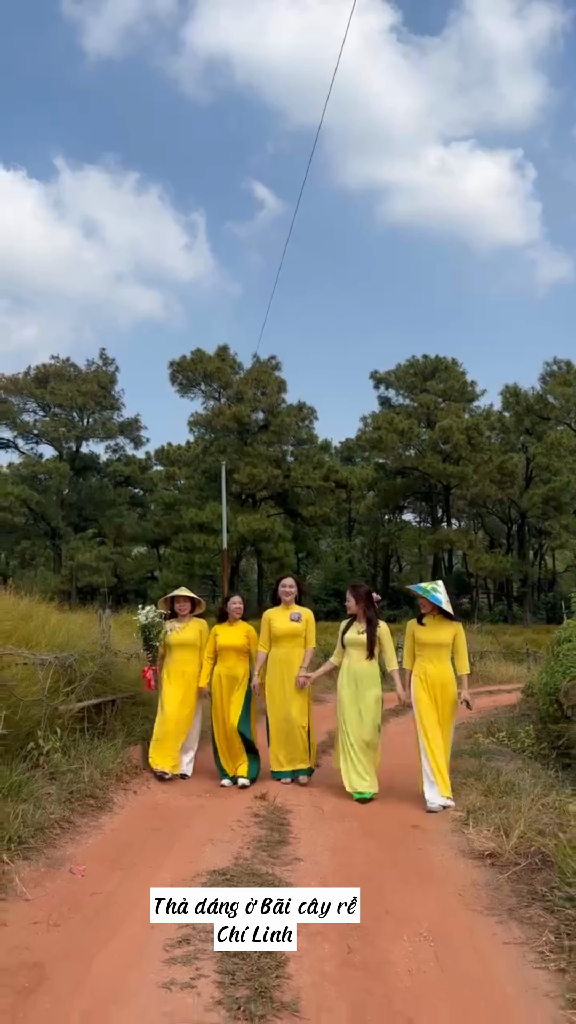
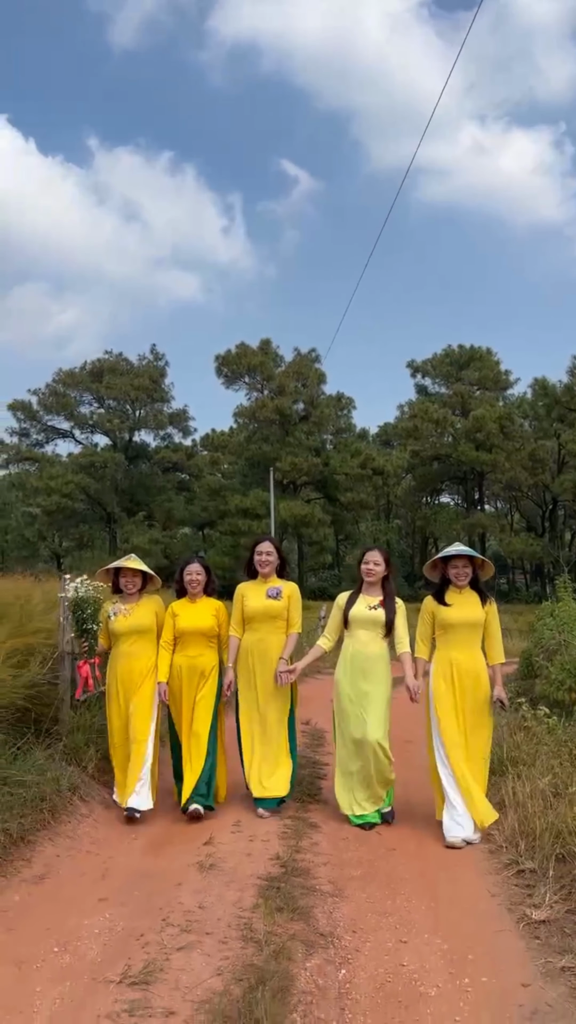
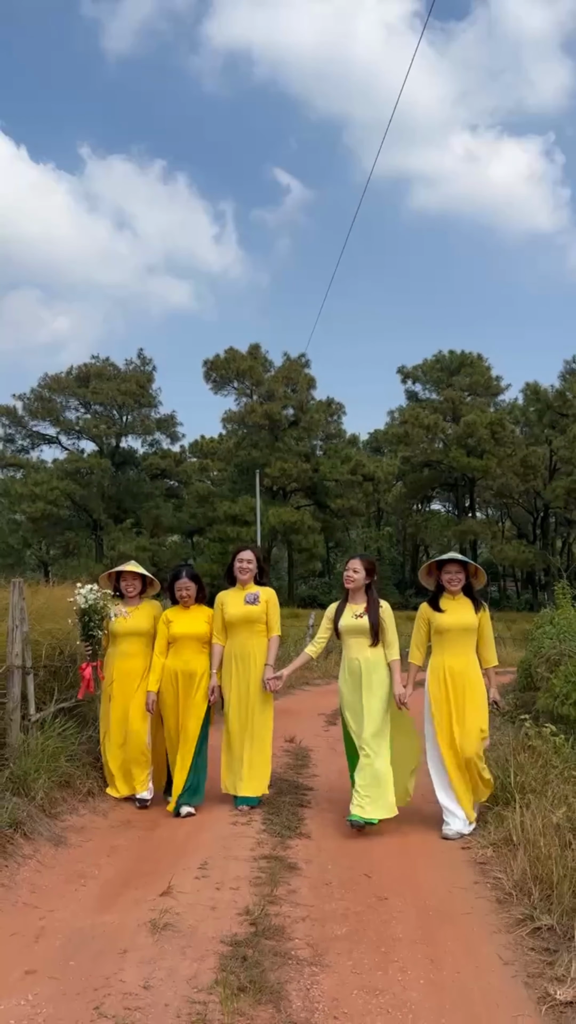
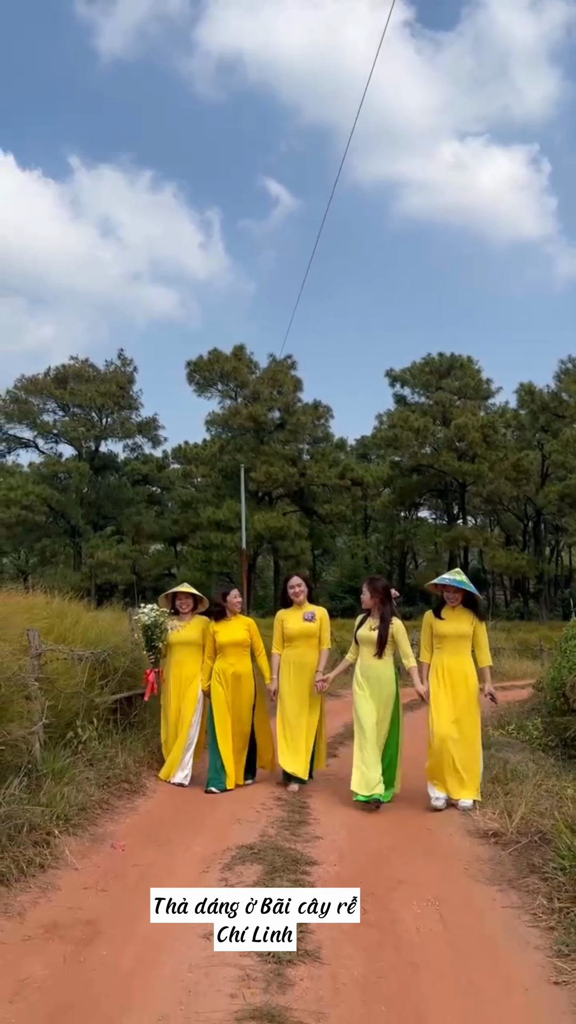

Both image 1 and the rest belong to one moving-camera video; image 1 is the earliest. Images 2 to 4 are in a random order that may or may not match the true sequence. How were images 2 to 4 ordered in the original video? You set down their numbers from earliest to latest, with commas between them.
4, 3, 2
